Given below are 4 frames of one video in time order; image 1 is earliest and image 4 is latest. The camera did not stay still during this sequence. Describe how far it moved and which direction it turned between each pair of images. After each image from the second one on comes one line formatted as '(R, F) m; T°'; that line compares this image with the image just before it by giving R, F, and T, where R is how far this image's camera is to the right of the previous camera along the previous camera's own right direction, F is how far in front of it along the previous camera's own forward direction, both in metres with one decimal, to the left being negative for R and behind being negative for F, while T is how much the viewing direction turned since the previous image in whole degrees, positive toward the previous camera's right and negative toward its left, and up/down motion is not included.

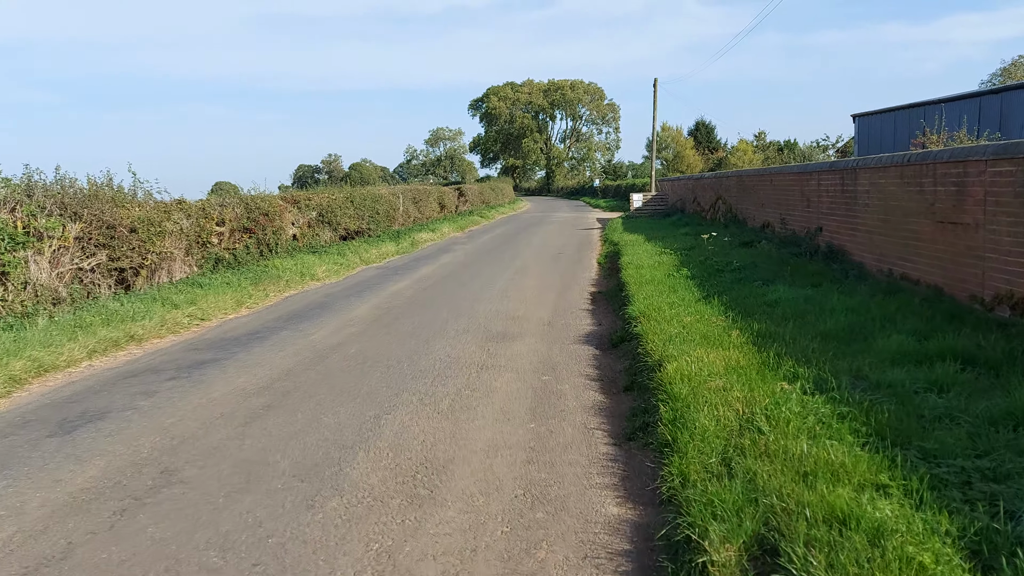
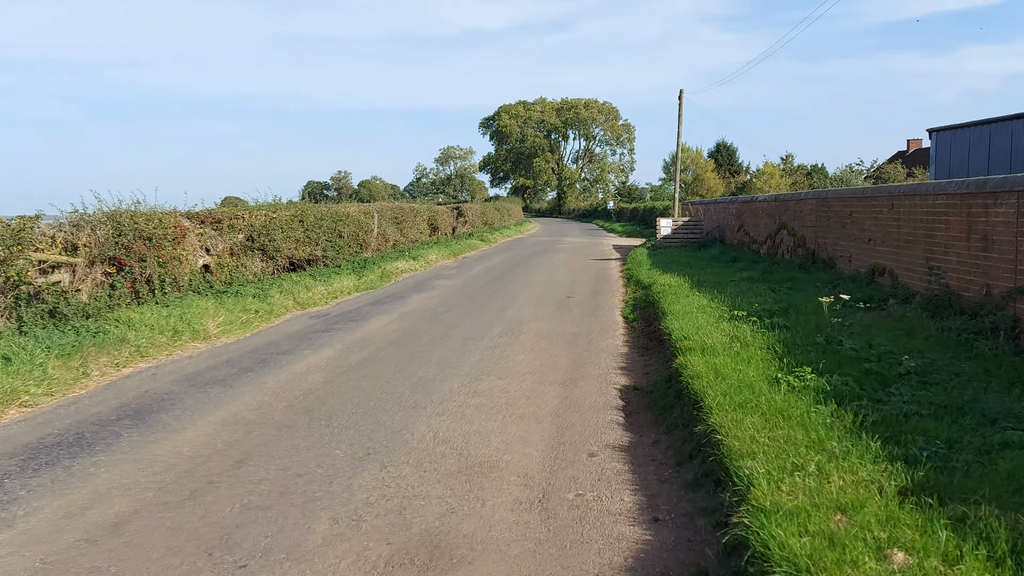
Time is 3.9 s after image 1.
(+0.3, +4.6) m; -1°
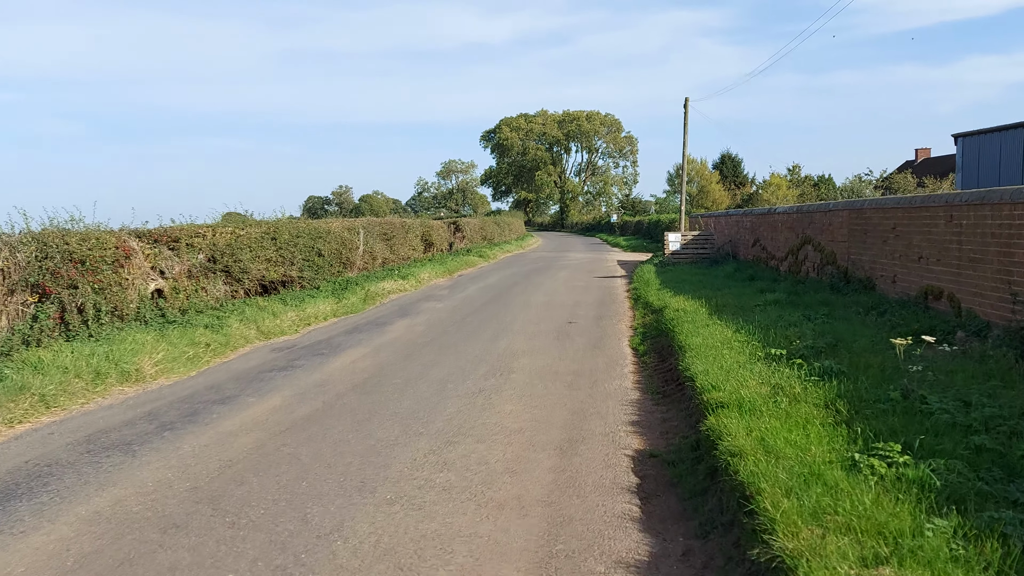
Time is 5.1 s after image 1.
(+0.2, +1.4) m; 0°
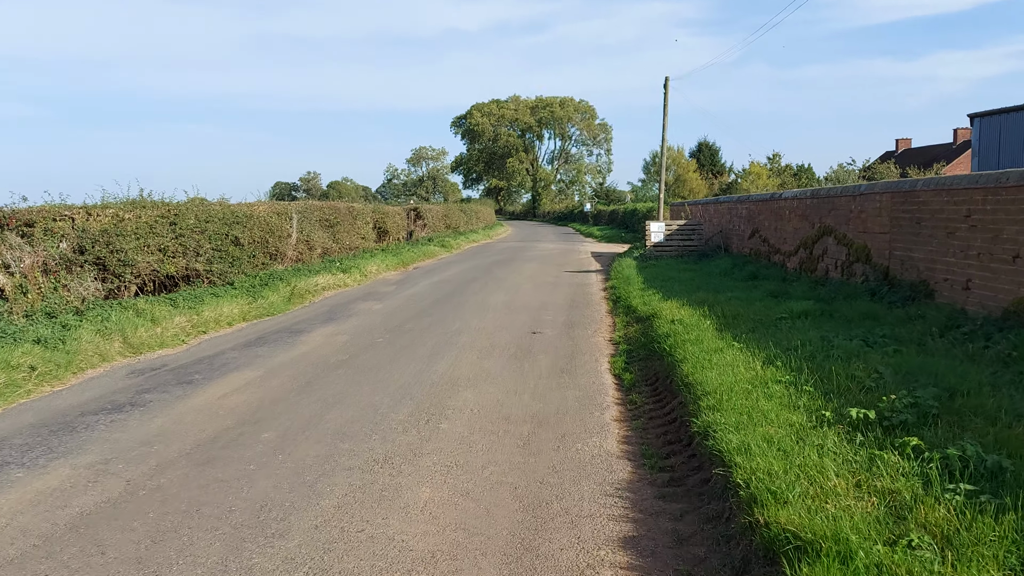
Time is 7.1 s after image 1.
(+0.3, +2.5) m; +2°
